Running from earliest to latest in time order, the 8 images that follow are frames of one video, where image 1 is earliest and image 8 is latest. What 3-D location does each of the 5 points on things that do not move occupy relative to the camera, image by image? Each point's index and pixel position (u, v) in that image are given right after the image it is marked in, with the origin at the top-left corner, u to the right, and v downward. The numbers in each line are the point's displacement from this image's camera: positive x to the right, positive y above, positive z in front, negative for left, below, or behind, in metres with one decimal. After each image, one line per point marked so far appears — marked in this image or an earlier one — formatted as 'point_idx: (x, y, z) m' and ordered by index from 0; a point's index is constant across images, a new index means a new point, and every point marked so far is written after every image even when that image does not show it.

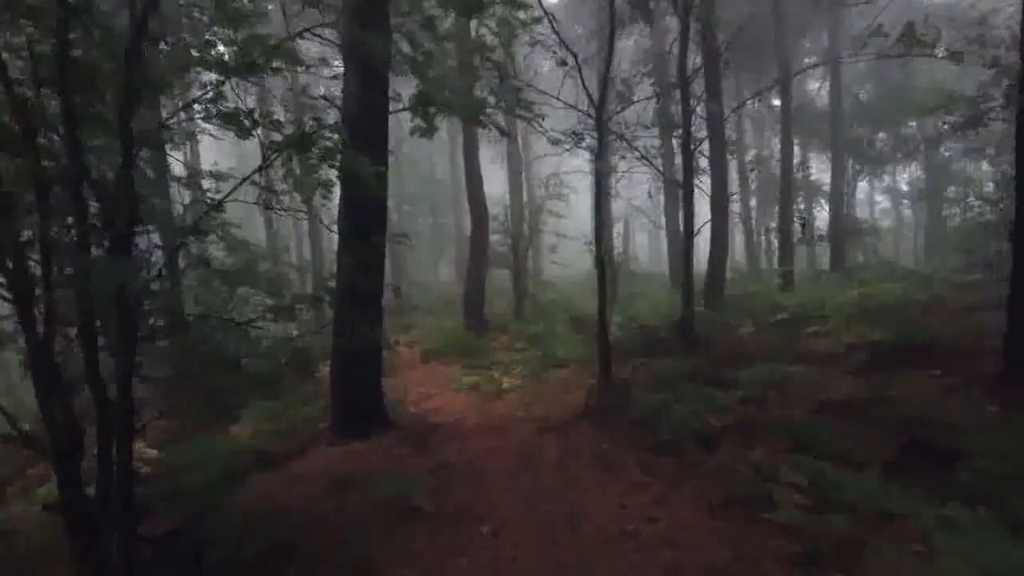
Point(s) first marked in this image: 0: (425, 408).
0: (-1.4, -1.9, +11.4) m
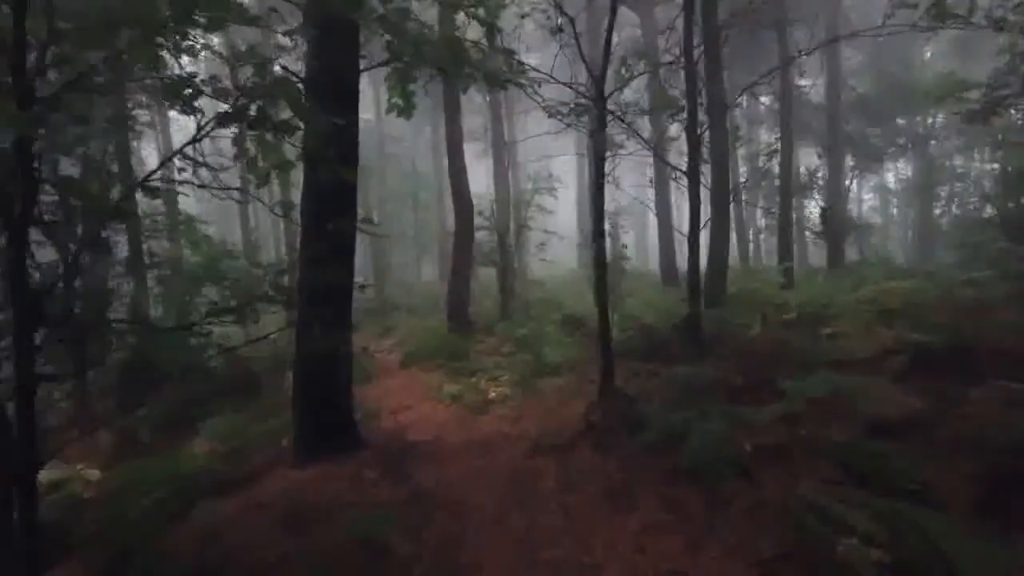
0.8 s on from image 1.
0: (-1.5, -1.9, +10.2) m
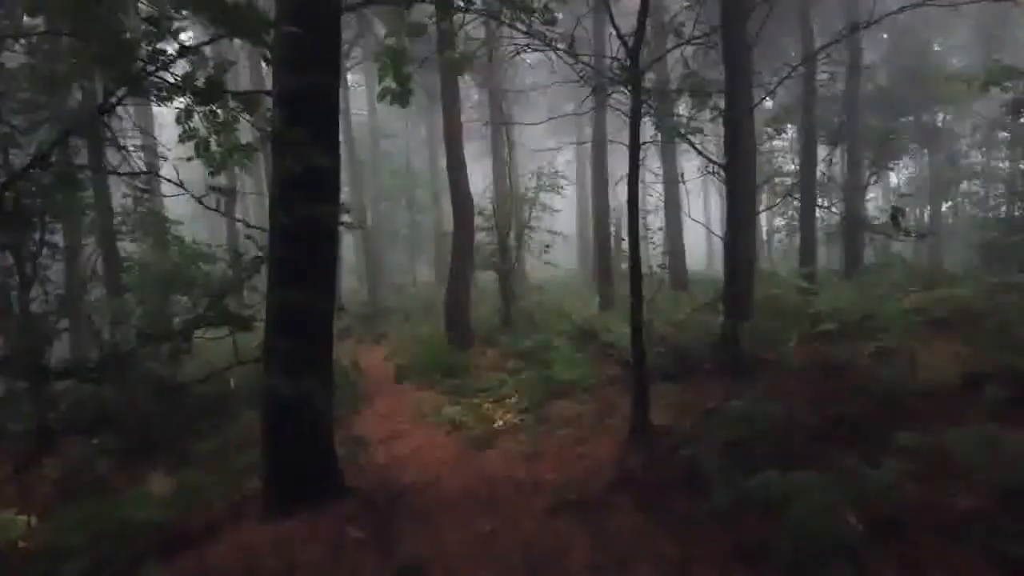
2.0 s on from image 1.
0: (-1.4, -2.0, +8.7) m
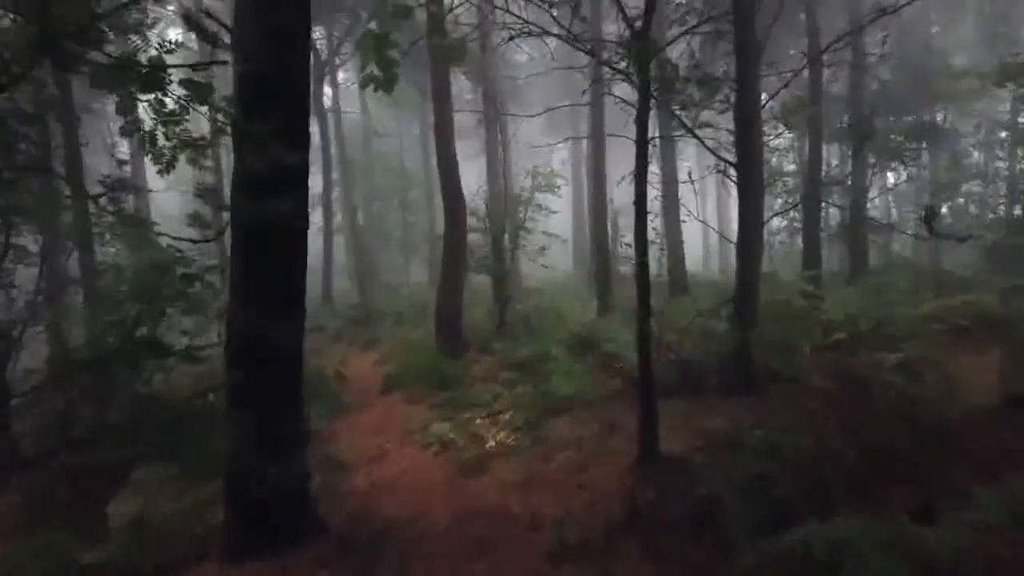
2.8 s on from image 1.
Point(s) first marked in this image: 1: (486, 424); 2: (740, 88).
0: (-1.5, -2.1, +8.0) m
1: (-0.3, -1.8, +9.6) m
2: (+3.1, +2.7, +10.1) m
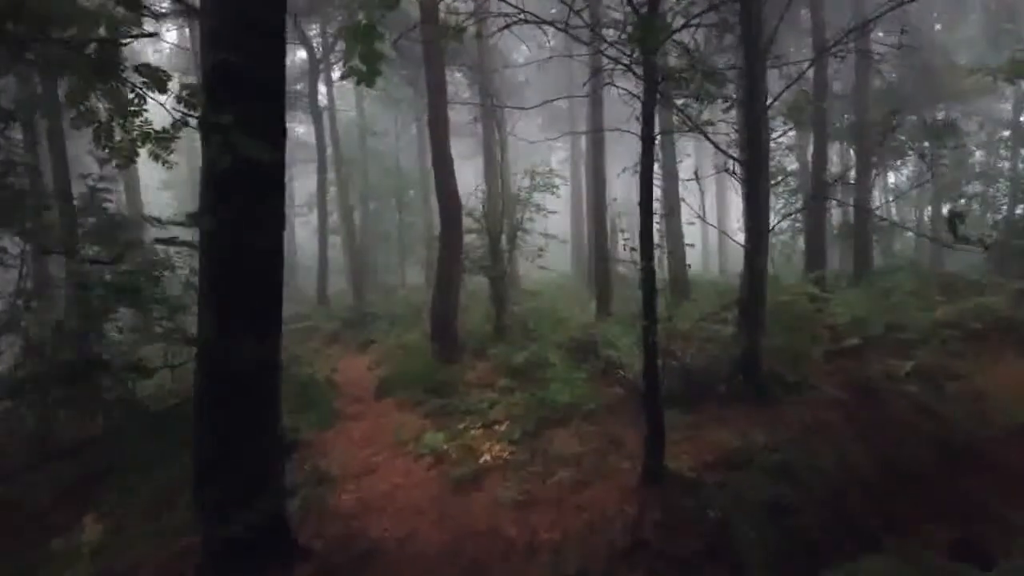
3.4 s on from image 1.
0: (-1.5, -2.2, +7.5) m
1: (-0.4, -1.8, +9.1) m
2: (+3.1, +2.7, +9.7) m
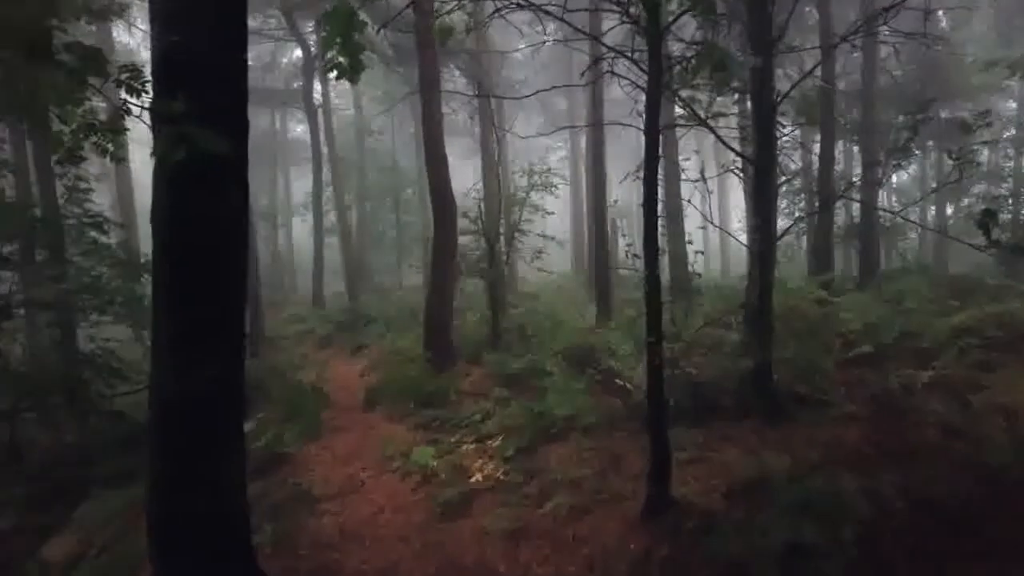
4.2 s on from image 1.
0: (-1.6, -2.2, +6.9) m
1: (-0.5, -1.9, +8.5) m
2: (+3.0, +2.6, +9.1) m
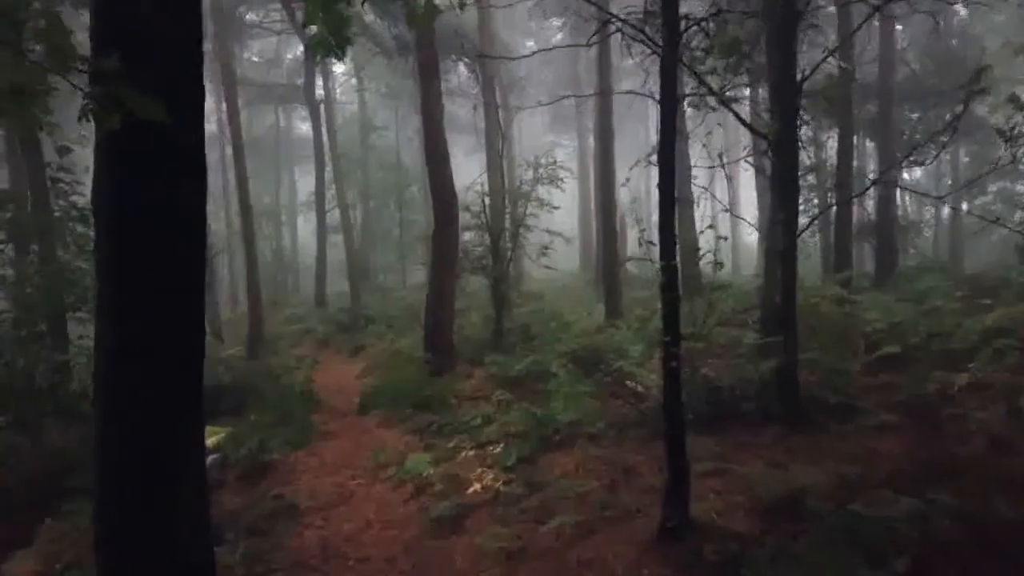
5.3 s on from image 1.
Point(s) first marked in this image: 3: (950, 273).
0: (-1.6, -2.2, +6.3) m
1: (-0.4, -1.8, +7.9) m
2: (+3.0, +2.6, +8.5) m
3: (+11.5, +0.4, +19.2) m
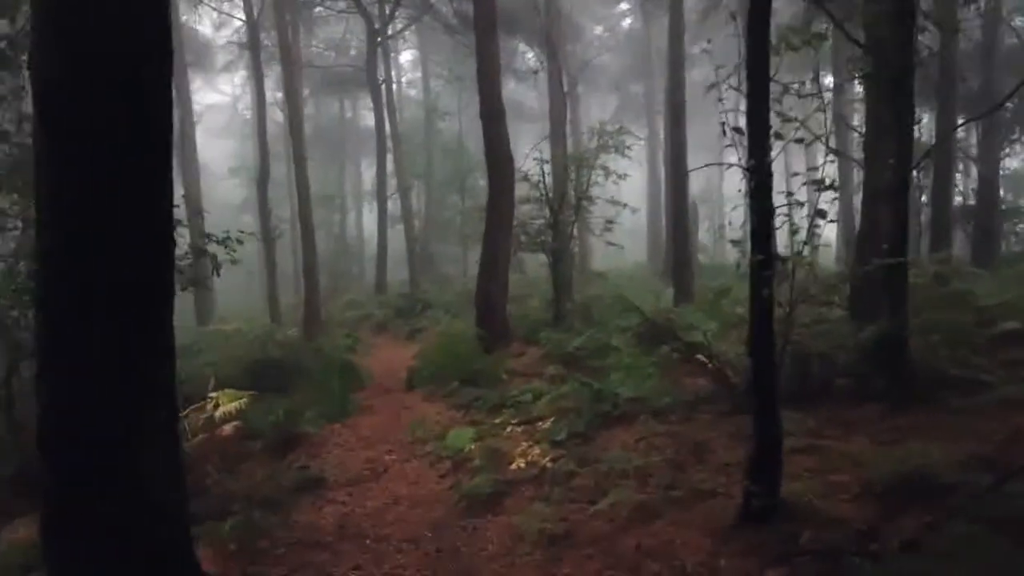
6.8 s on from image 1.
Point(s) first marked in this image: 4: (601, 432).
0: (-1.2, -1.7, +5.5) m
1: (+0.1, -1.4, +7.0) m
2: (+3.6, +3.1, +7.2) m
3: (+12.9, +0.7, +17.2) m
4: (+0.8, -1.3, +6.7) m
